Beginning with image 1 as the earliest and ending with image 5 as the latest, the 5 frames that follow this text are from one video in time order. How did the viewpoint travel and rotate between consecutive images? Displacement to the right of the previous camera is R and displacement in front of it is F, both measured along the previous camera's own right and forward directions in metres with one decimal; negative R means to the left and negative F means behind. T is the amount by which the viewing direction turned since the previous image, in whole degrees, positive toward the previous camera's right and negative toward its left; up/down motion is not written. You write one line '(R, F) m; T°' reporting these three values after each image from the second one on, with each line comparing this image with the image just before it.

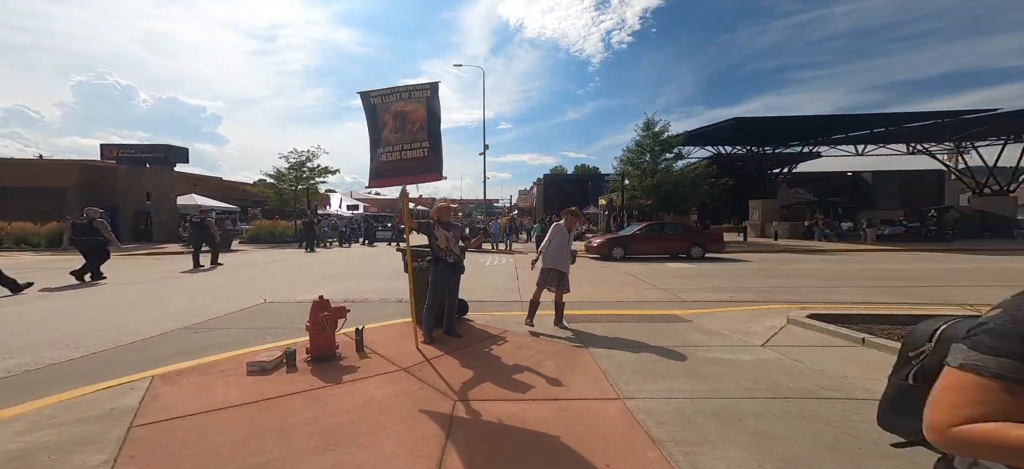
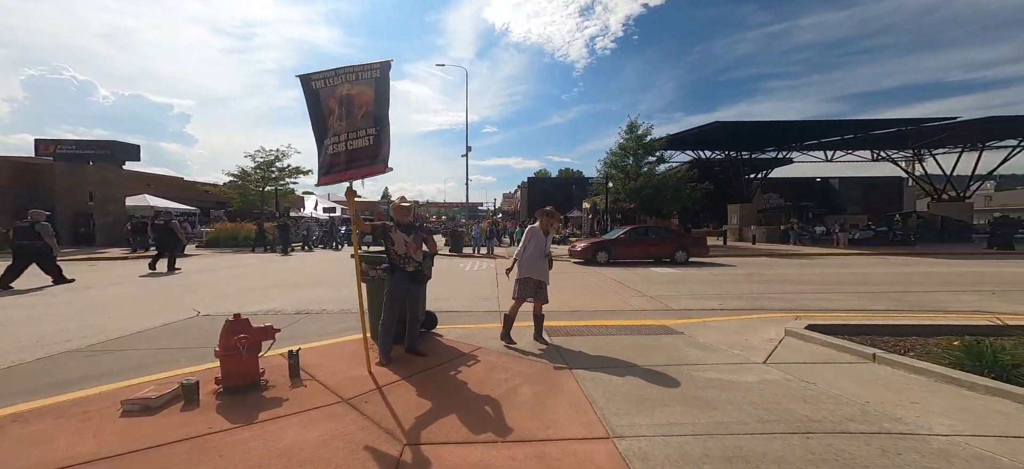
(+0.2, +0.7) m; +3°
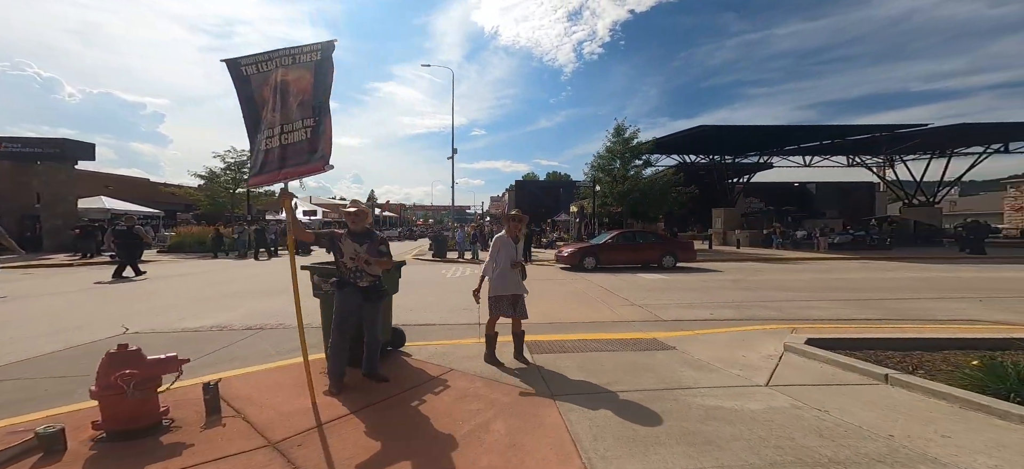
(+0.2, +0.6) m; +2°
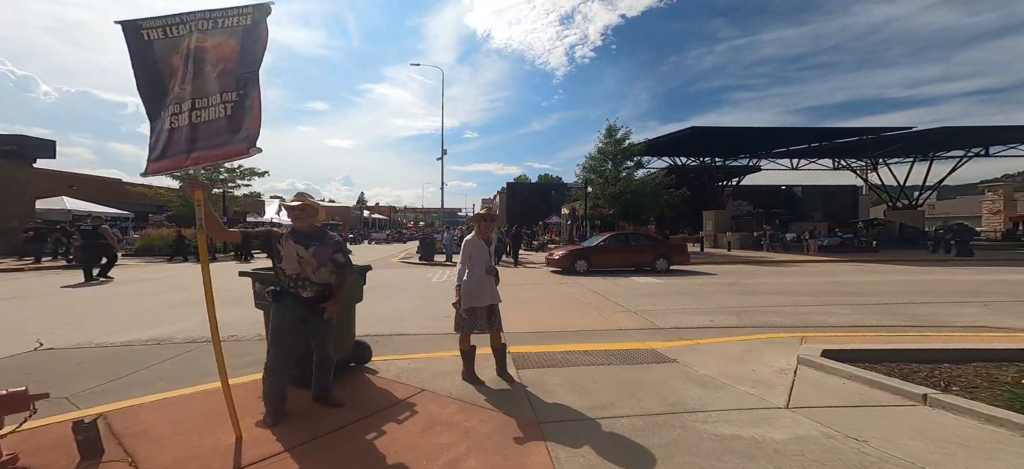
(+0.1, +0.6) m; +1°
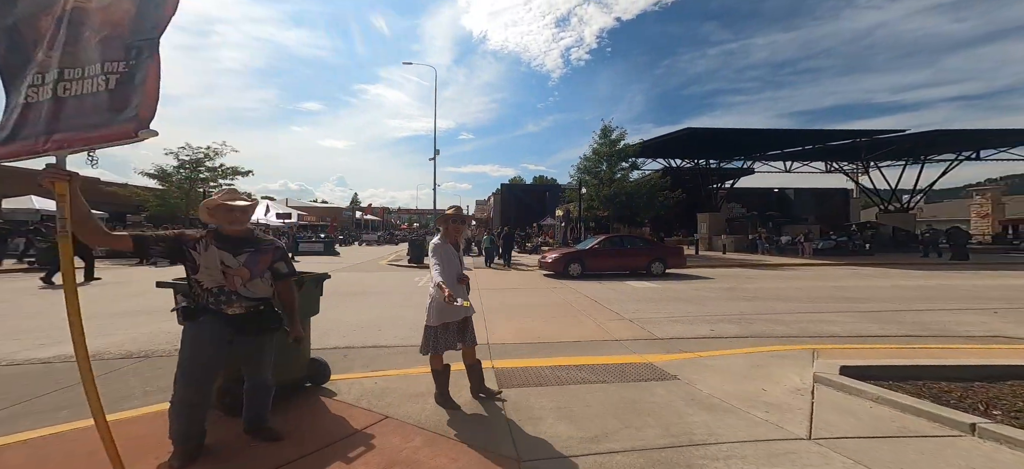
(+0.2, +0.5) m; +1°
